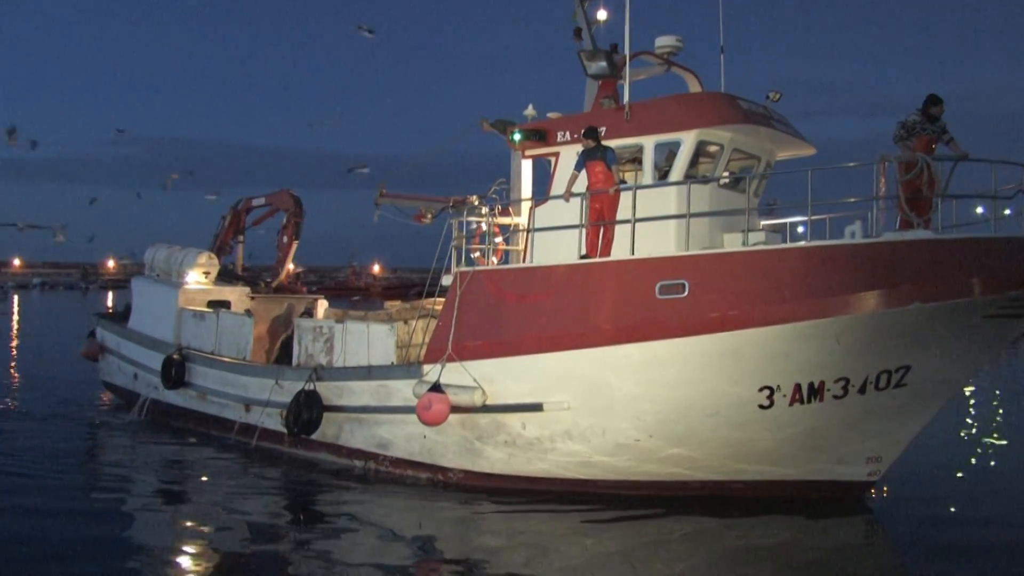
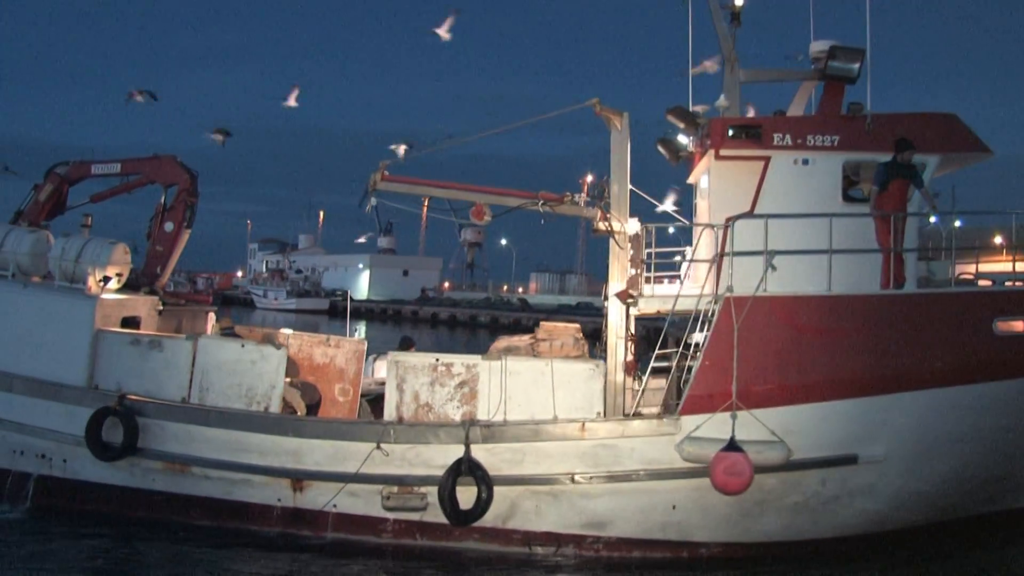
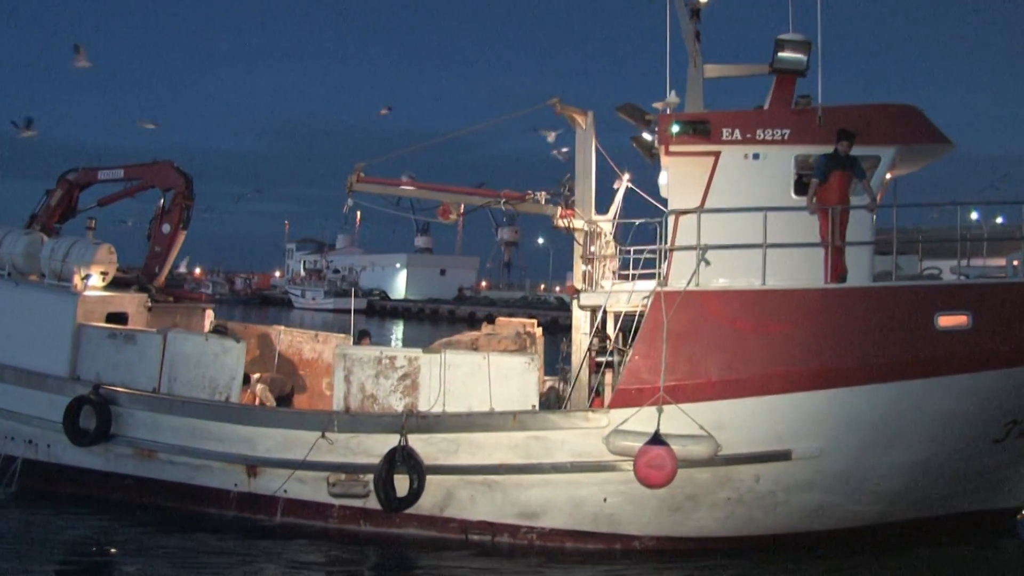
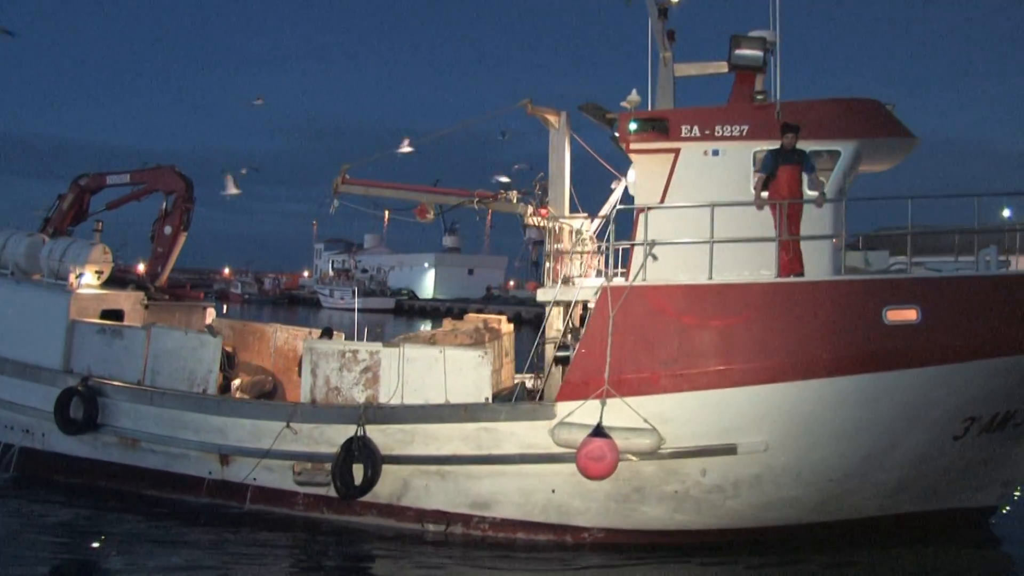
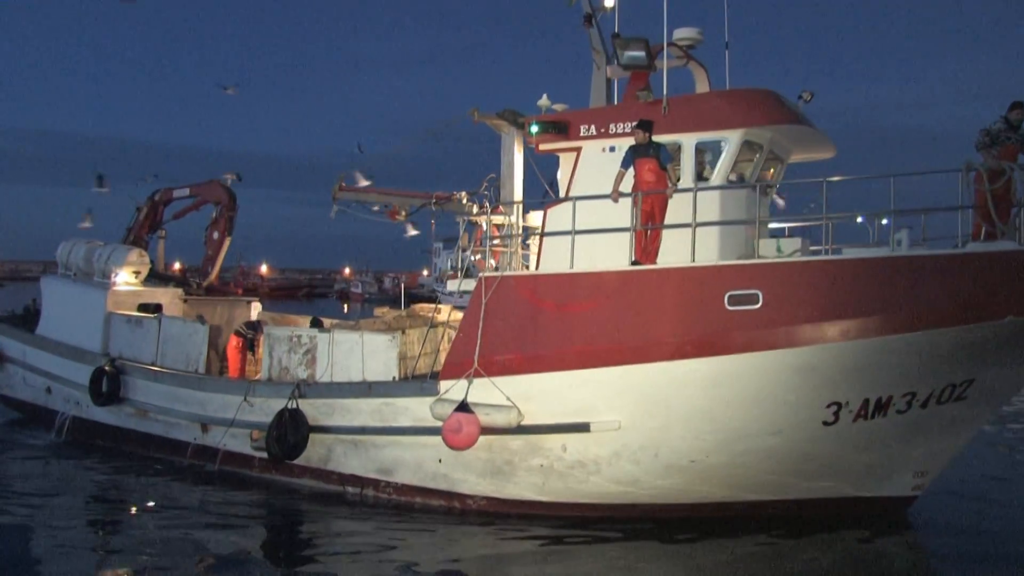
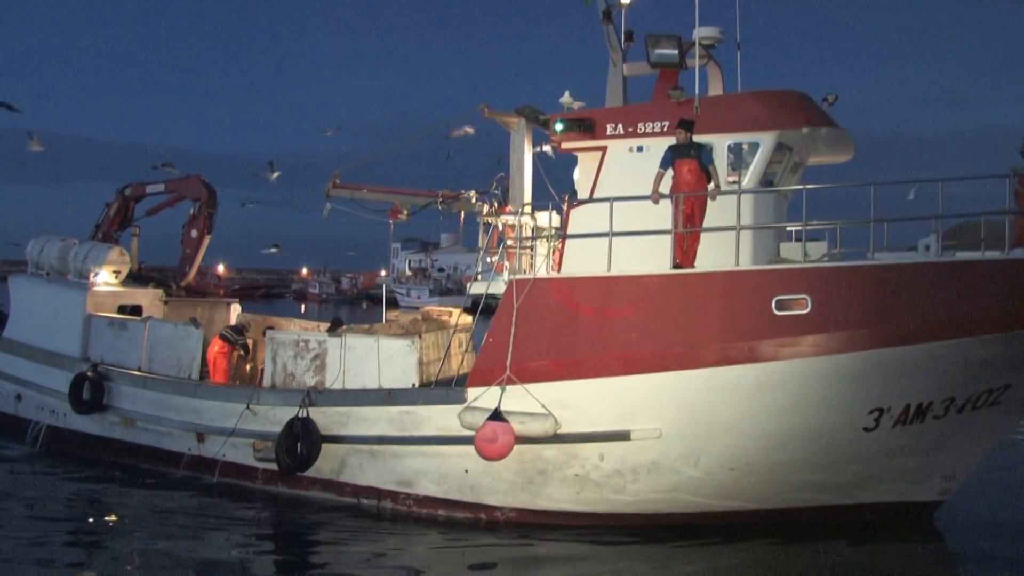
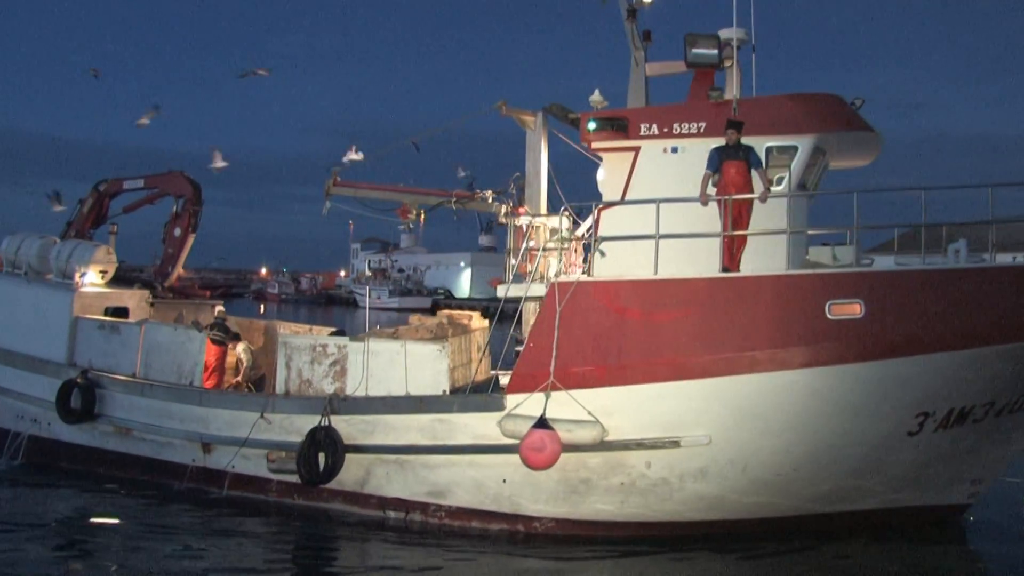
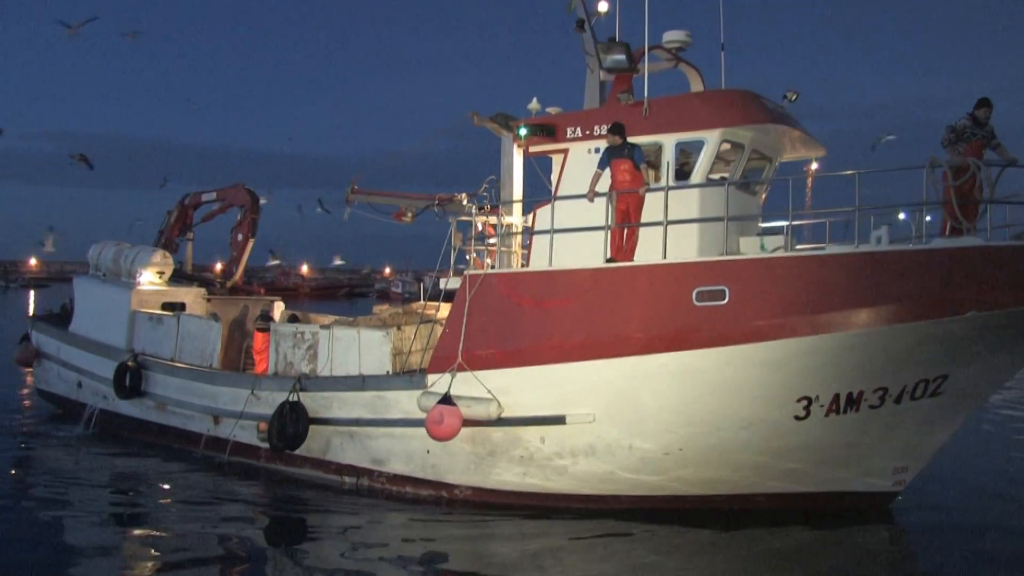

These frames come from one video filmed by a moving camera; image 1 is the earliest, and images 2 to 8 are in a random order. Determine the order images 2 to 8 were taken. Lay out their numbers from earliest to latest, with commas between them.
8, 5, 6, 7, 4, 3, 2
